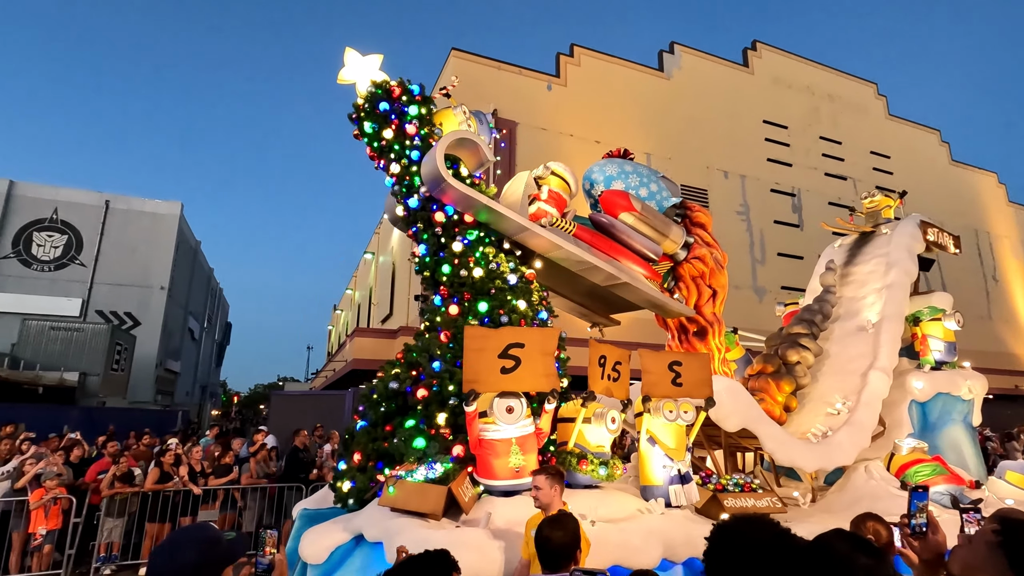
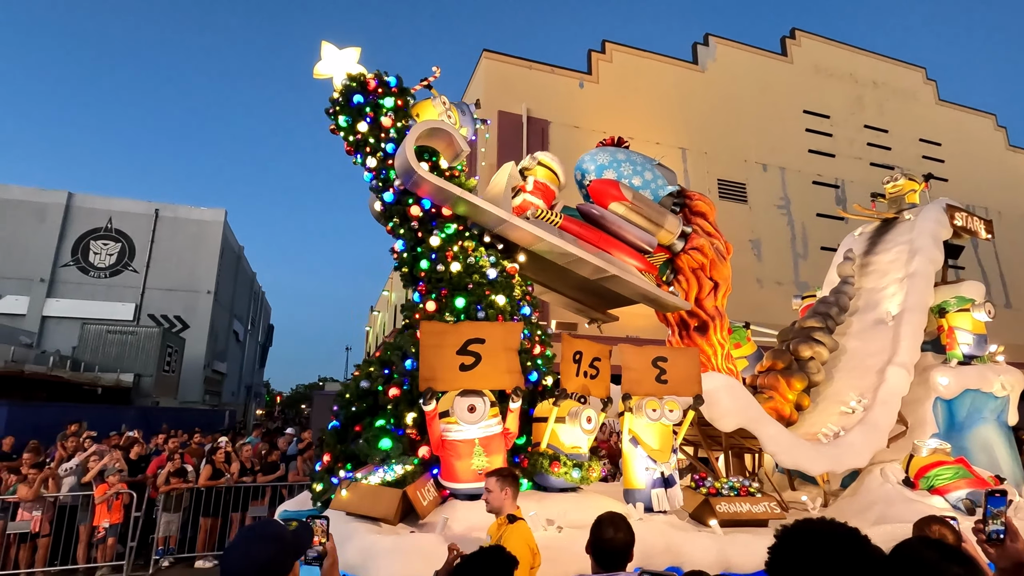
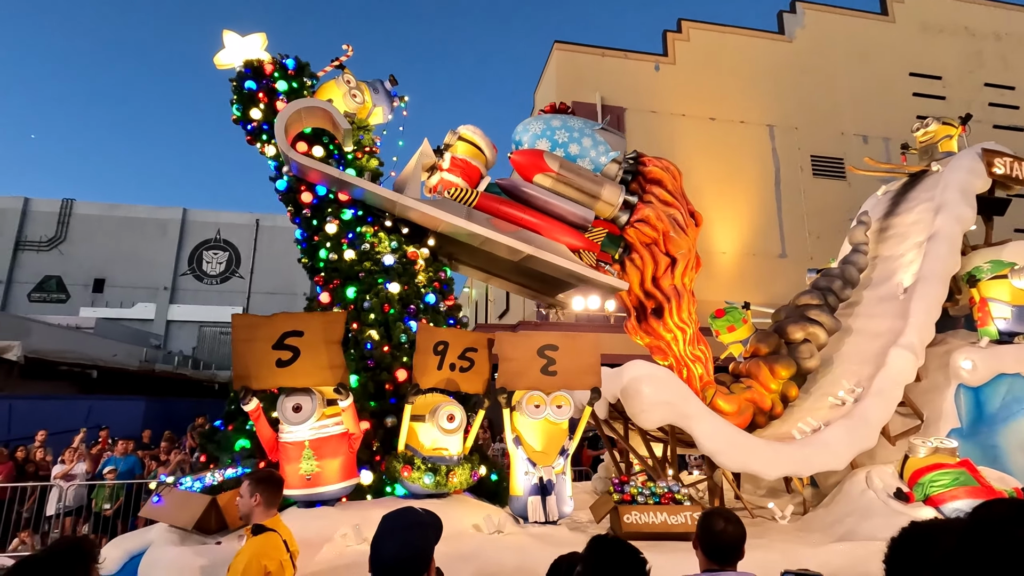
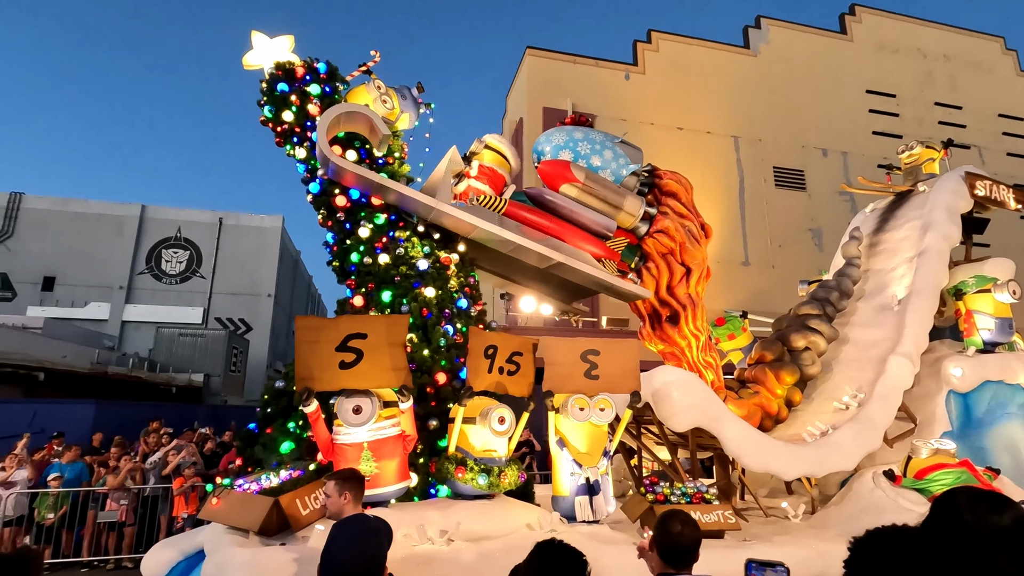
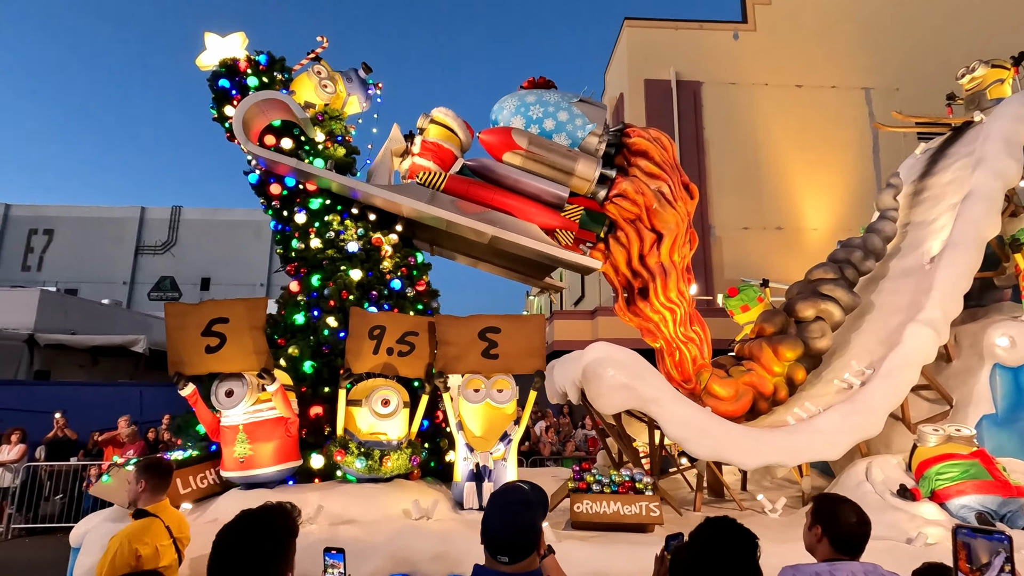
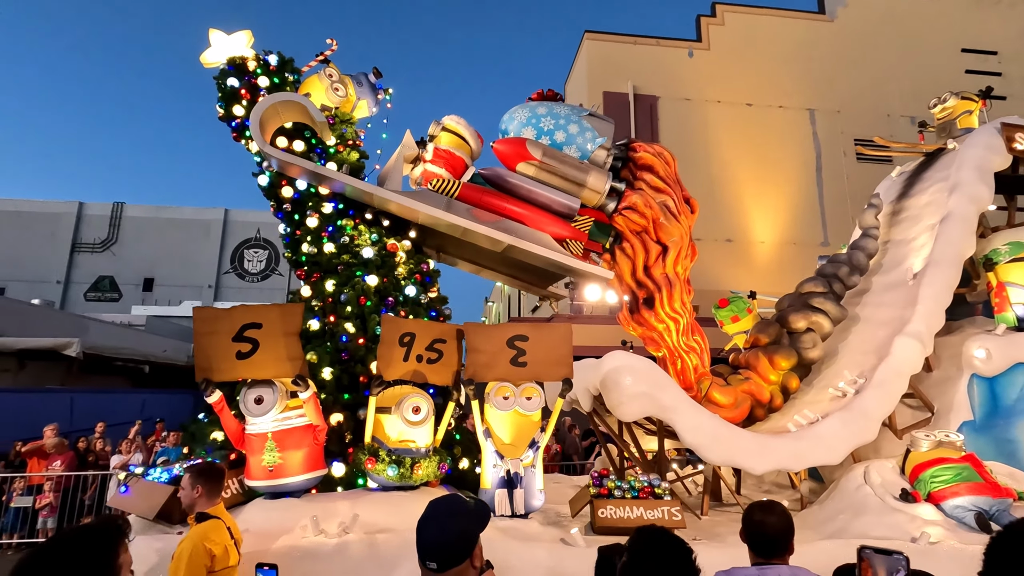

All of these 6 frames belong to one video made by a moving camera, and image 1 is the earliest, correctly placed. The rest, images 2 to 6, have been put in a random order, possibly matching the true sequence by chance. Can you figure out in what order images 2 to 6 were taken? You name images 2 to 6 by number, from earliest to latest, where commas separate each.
2, 4, 3, 6, 5
